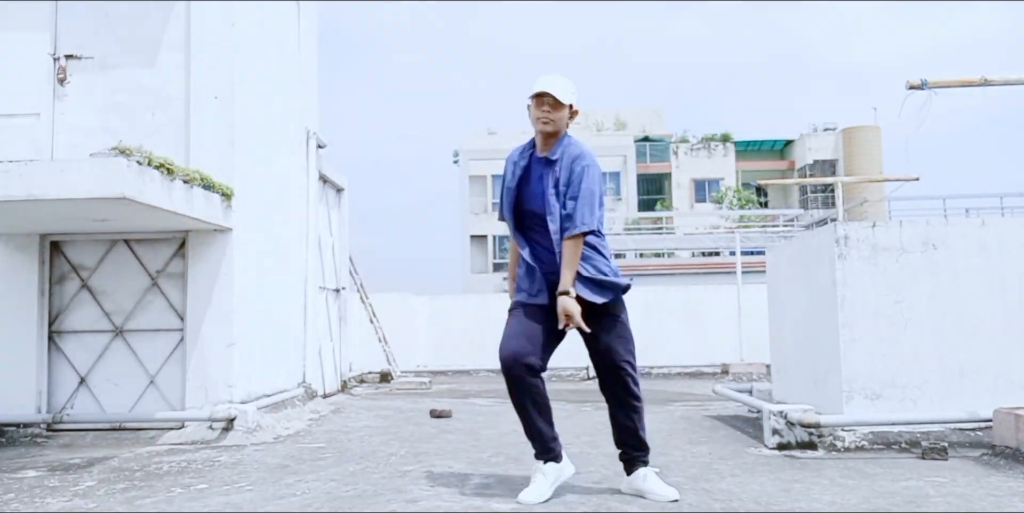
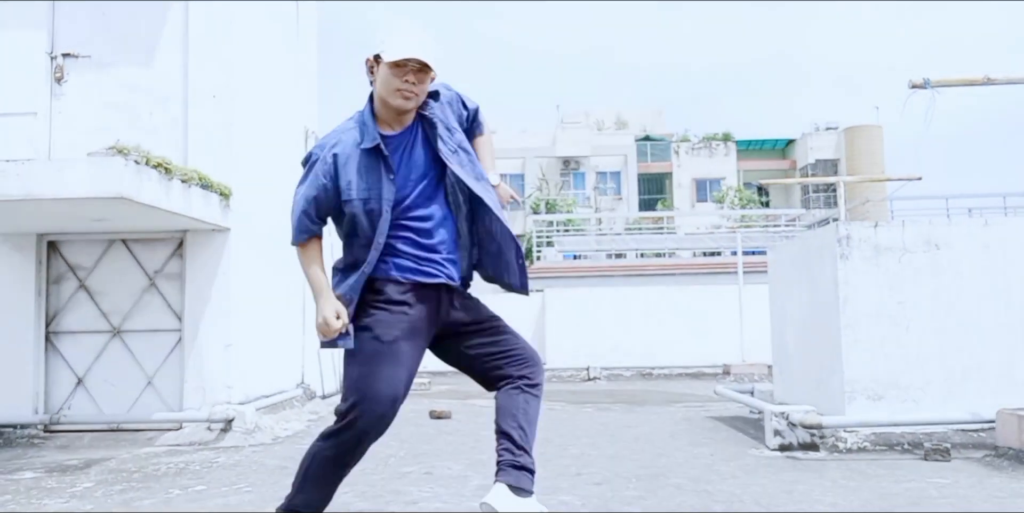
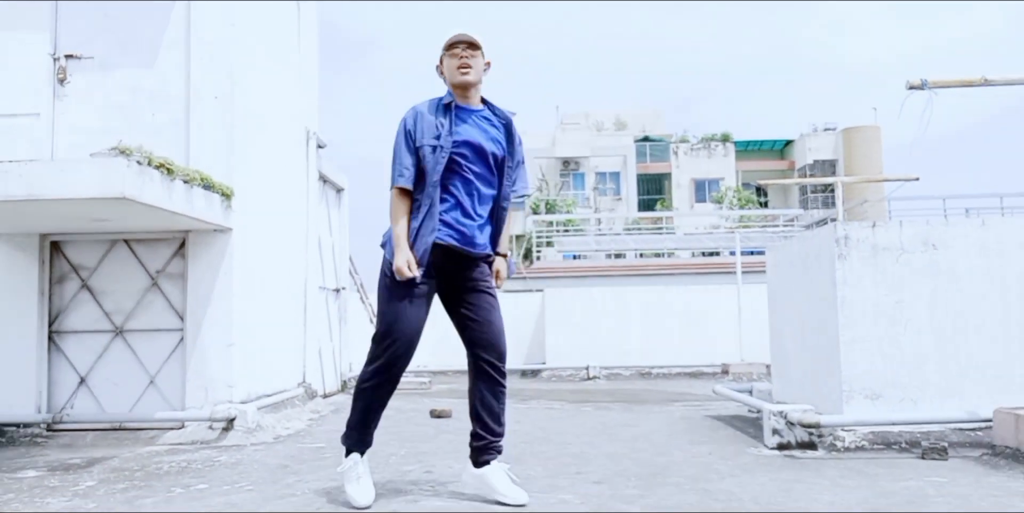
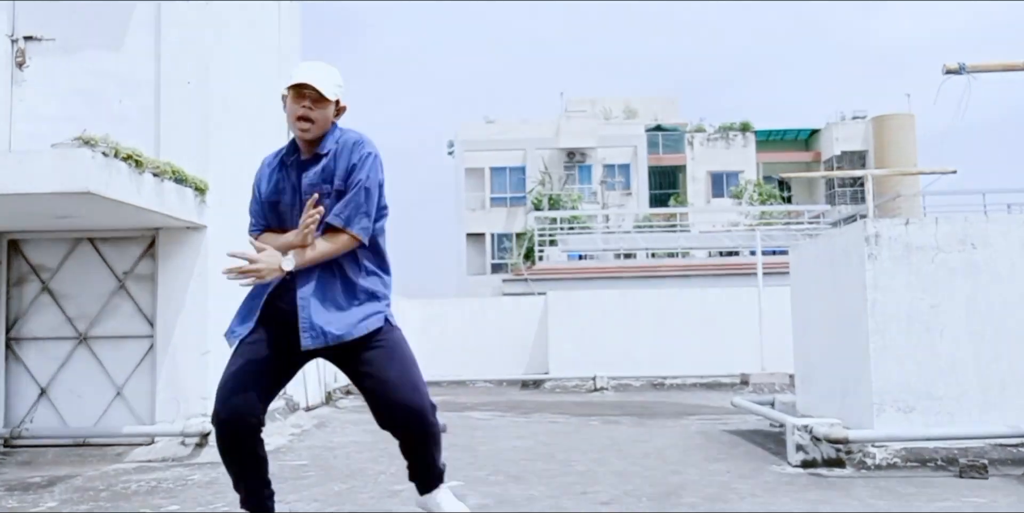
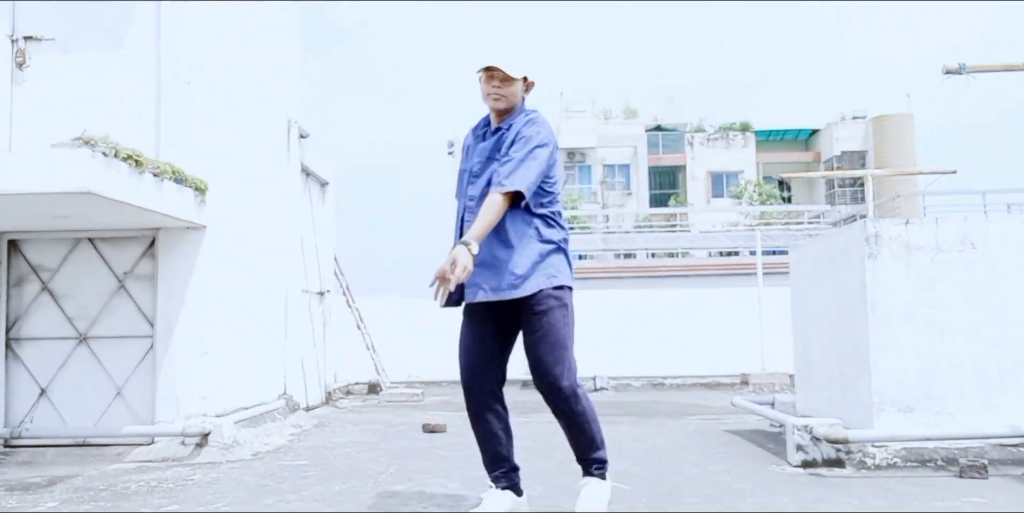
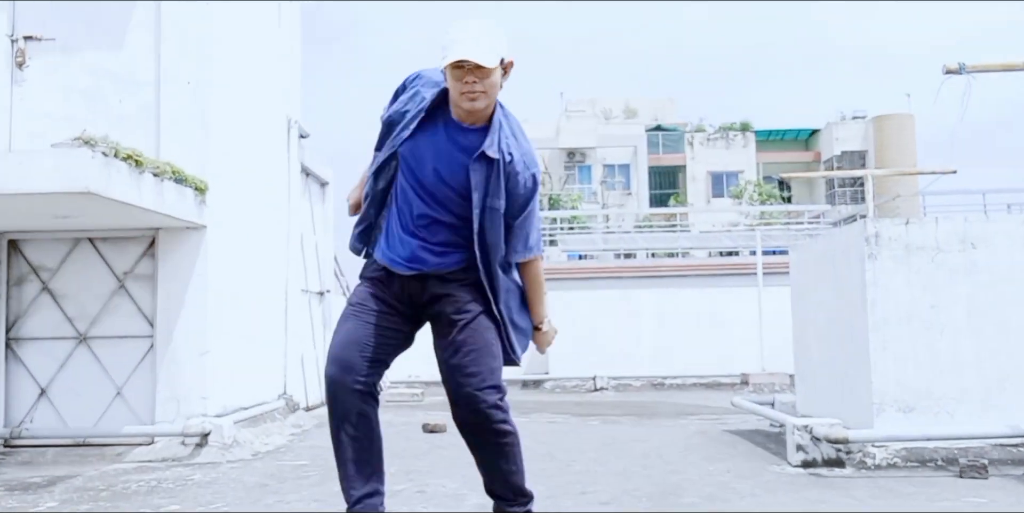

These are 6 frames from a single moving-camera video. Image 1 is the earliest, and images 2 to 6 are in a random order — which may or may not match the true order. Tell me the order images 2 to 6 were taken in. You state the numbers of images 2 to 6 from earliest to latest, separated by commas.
5, 3, 4, 2, 6
